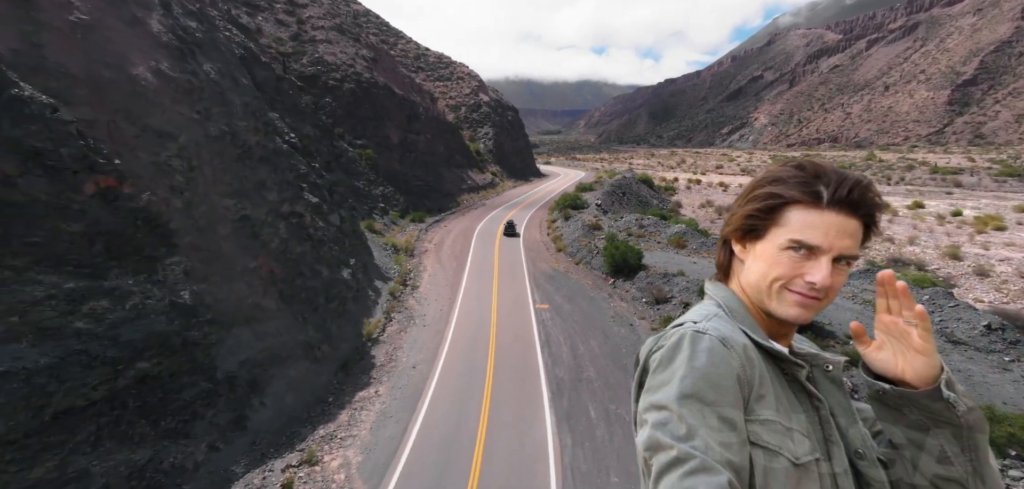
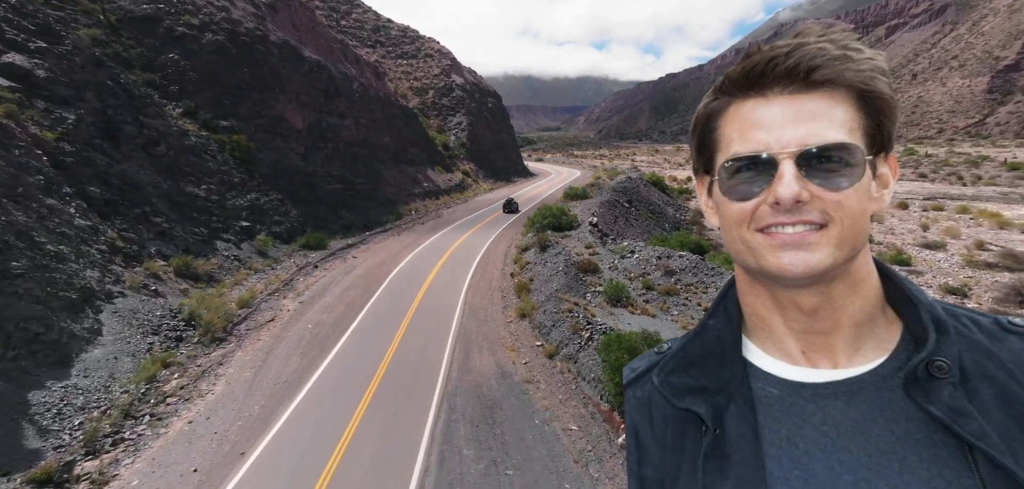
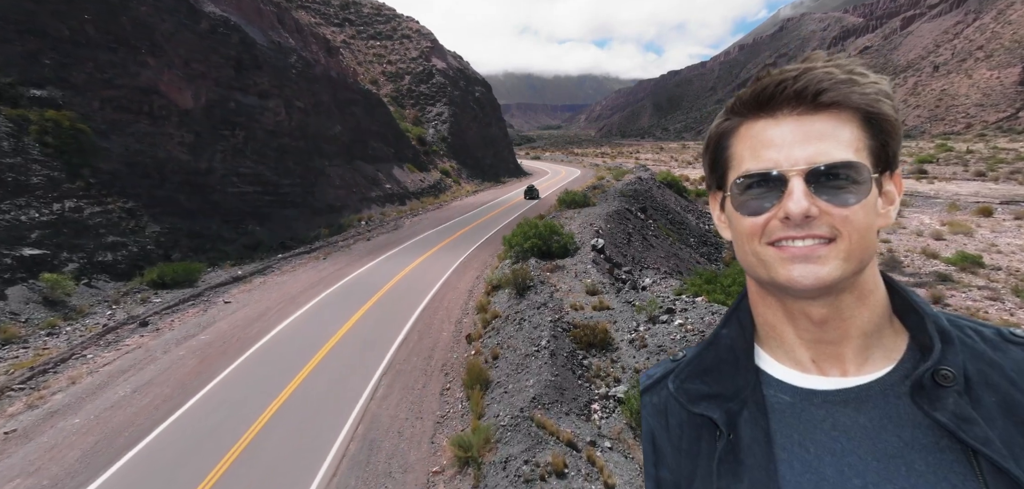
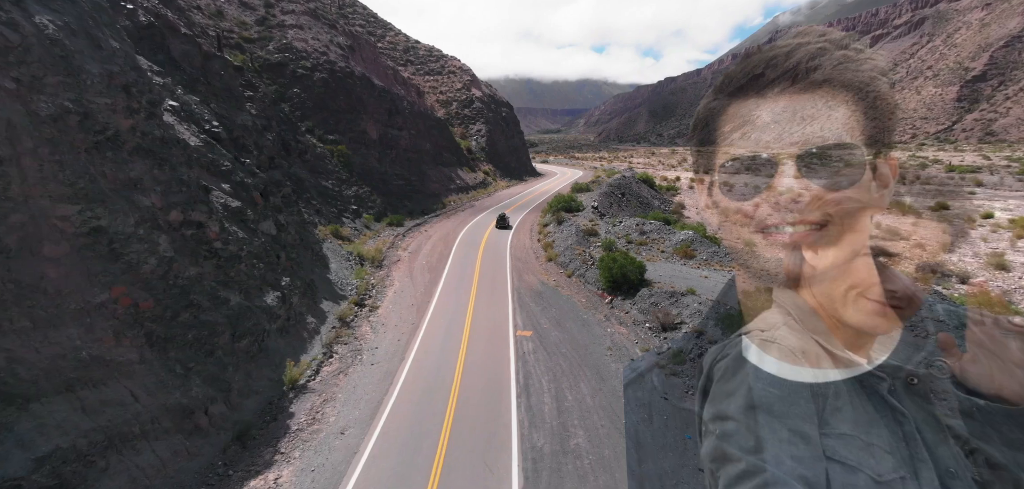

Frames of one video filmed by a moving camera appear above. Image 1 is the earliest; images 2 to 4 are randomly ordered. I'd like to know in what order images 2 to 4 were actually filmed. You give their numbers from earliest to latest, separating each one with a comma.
4, 2, 3
